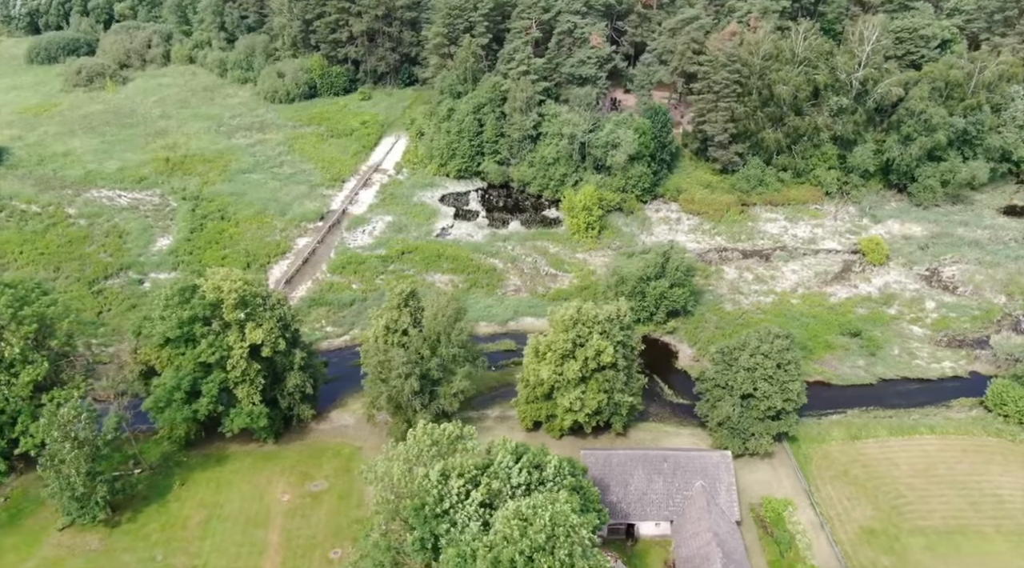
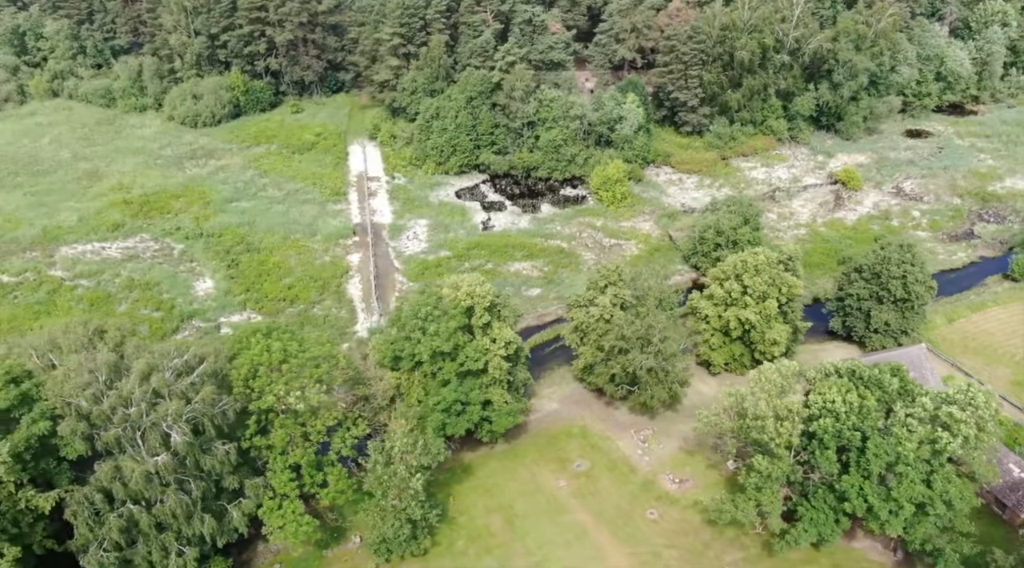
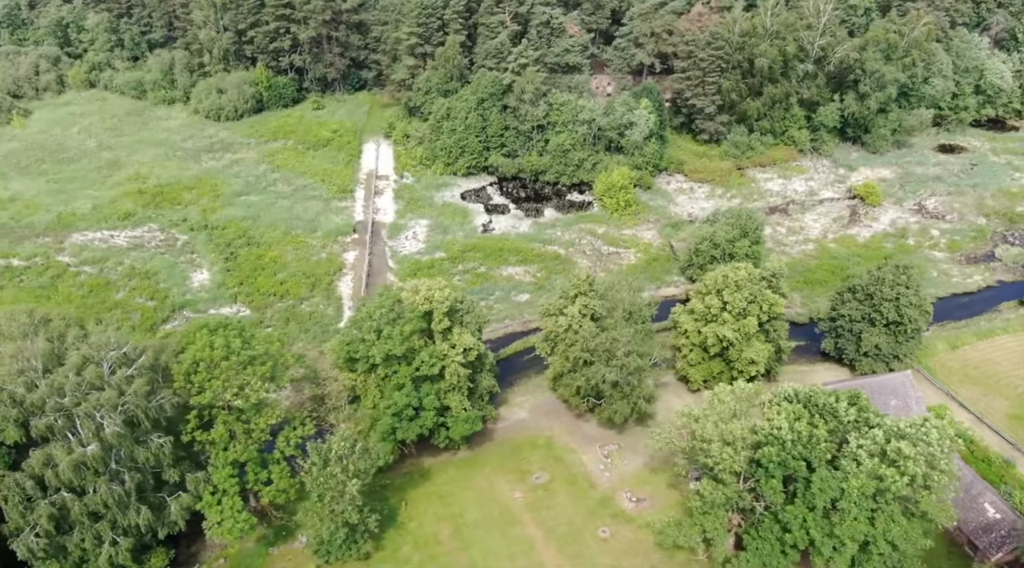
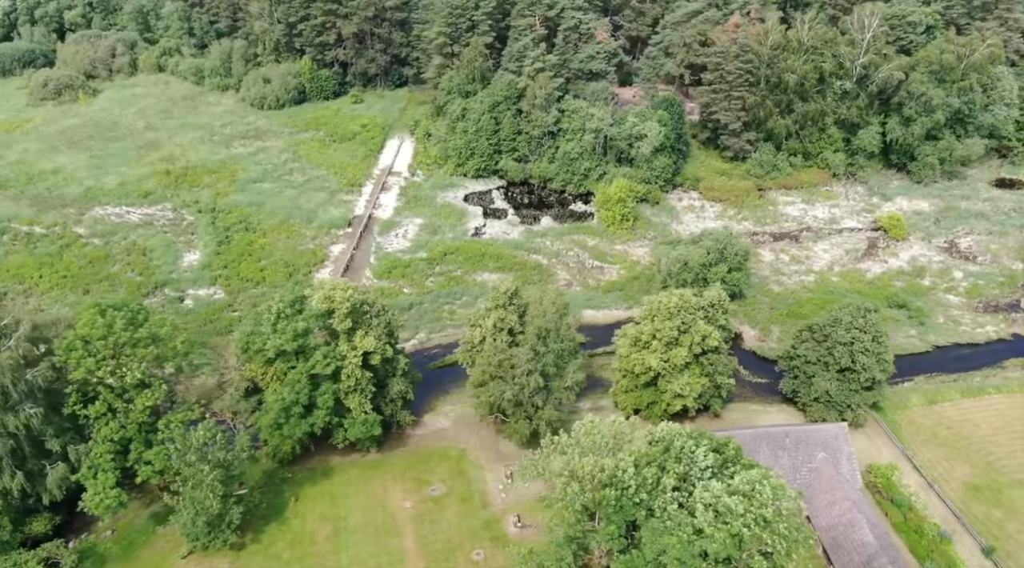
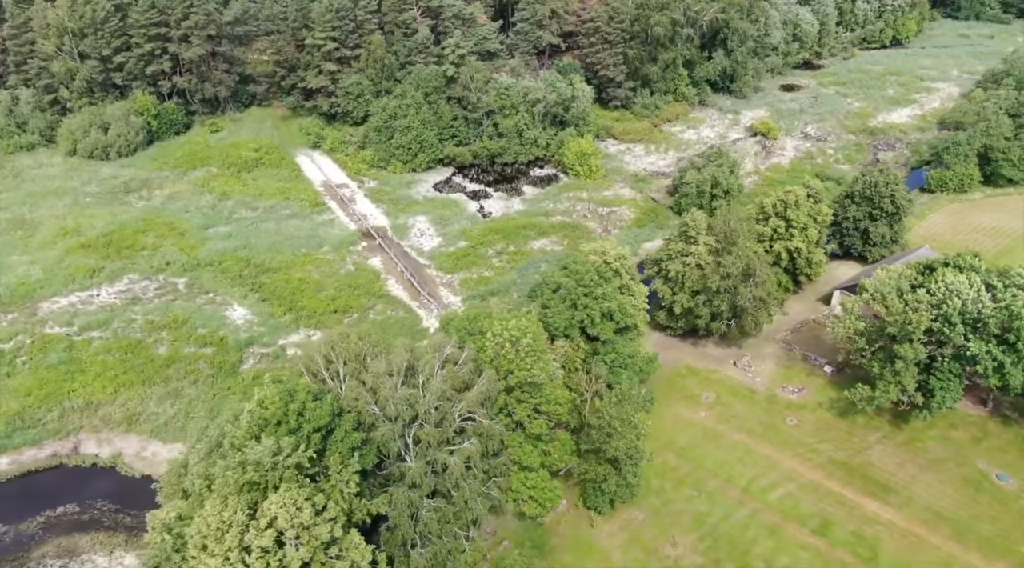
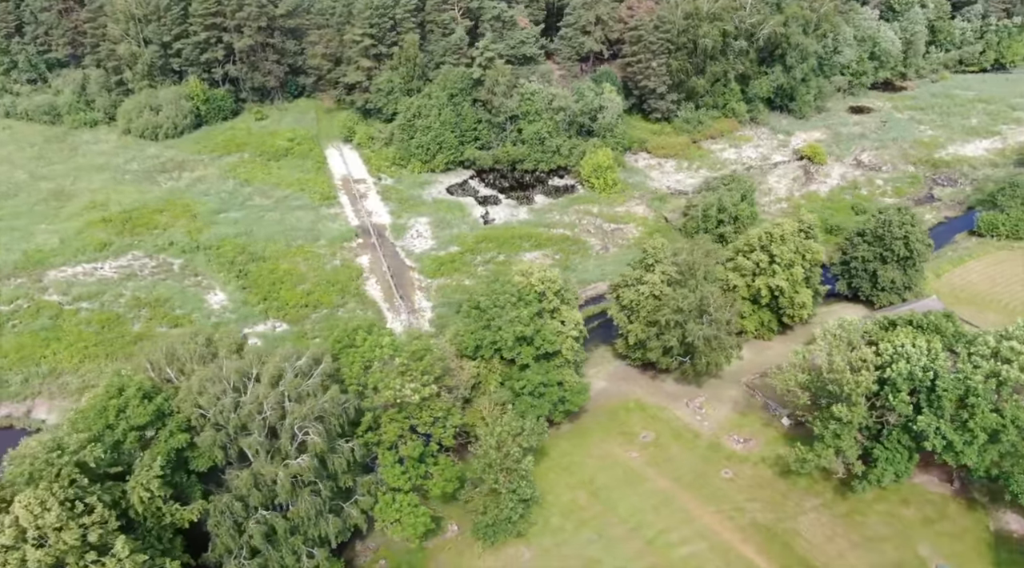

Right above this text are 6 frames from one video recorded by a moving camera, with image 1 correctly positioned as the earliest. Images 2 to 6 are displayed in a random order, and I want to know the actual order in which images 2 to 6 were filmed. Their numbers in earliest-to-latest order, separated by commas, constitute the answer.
4, 3, 2, 6, 5
